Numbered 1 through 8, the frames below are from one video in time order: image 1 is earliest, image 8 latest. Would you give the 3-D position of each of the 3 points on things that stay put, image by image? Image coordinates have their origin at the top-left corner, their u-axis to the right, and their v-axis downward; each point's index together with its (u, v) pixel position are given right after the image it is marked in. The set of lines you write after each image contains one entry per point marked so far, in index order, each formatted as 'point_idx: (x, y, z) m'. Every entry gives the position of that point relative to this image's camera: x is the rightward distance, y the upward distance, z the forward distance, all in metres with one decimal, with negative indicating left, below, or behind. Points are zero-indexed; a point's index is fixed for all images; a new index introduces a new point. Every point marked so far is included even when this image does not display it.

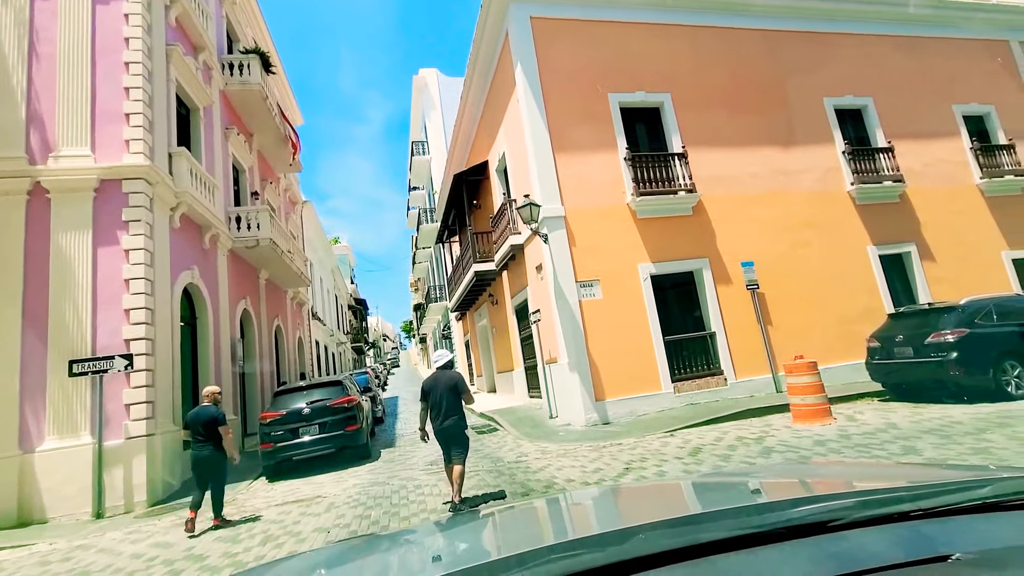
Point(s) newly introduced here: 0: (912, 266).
0: (+11.0, +0.6, +13.4) m
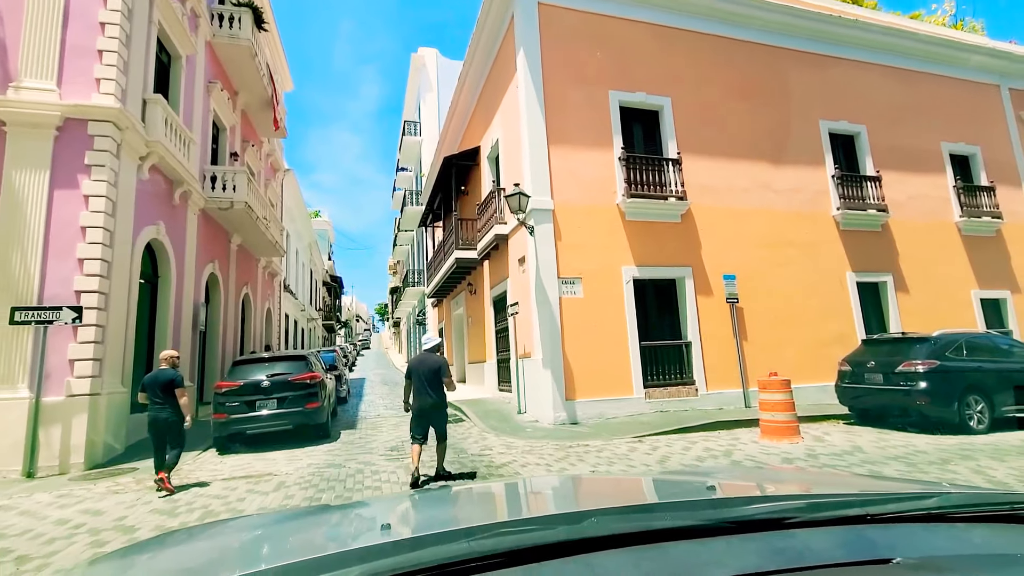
0: (+10.5, -0.2, +13.6) m
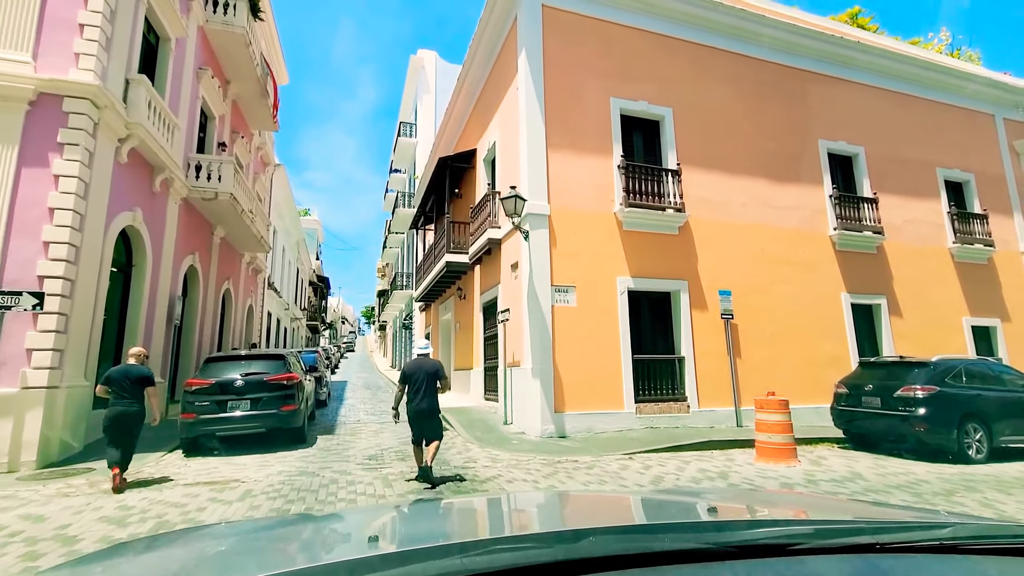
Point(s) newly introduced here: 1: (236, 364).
0: (+10.2, -0.8, +13.5) m
1: (-4.9, -1.3, +8.6) m
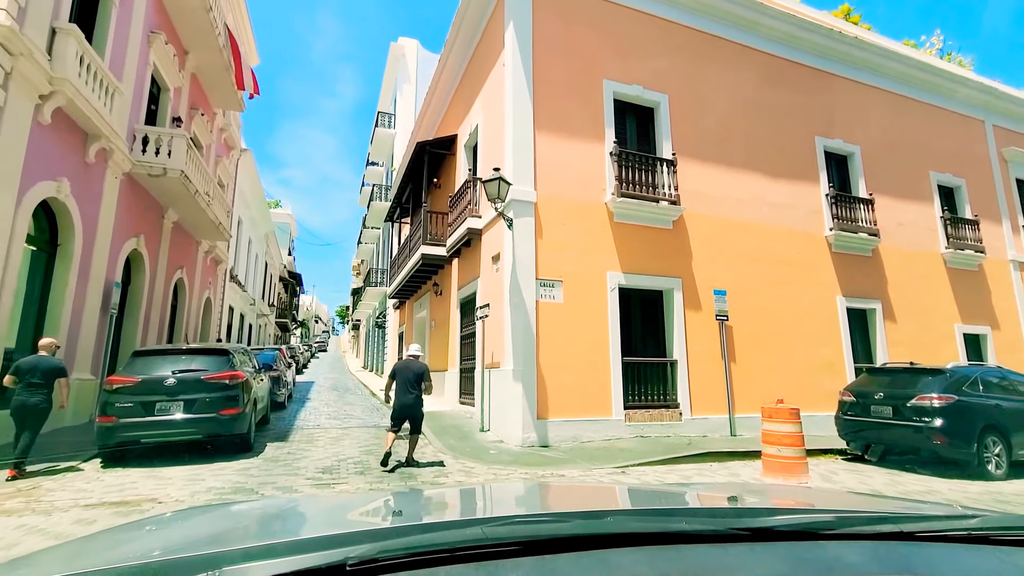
0: (+9.7, -0.9, +13.0) m
1: (-5.2, -1.1, +7.4) m
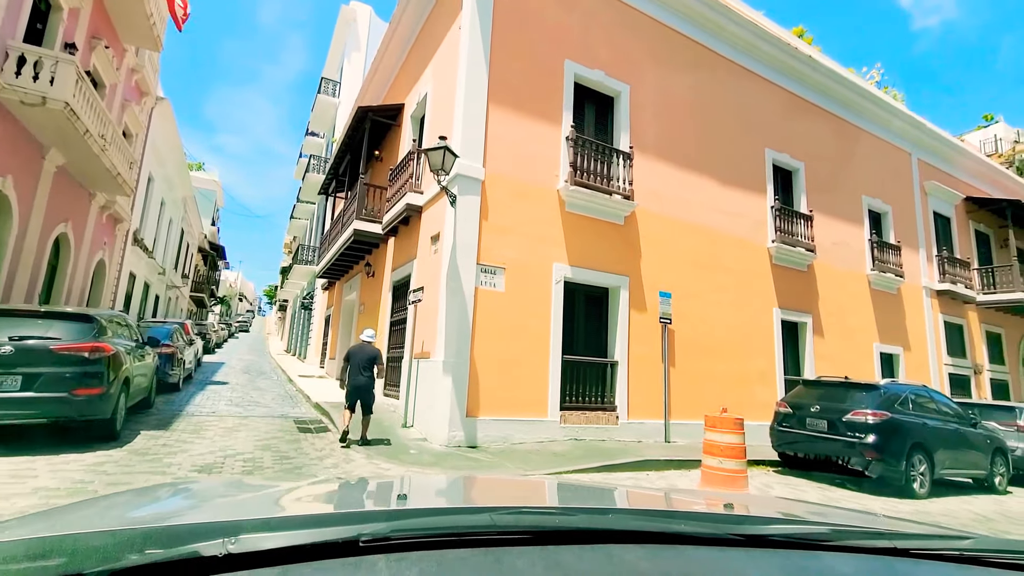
0: (+8.0, -1.3, +13.3) m
1: (-6.1, -0.4, +5.9) m
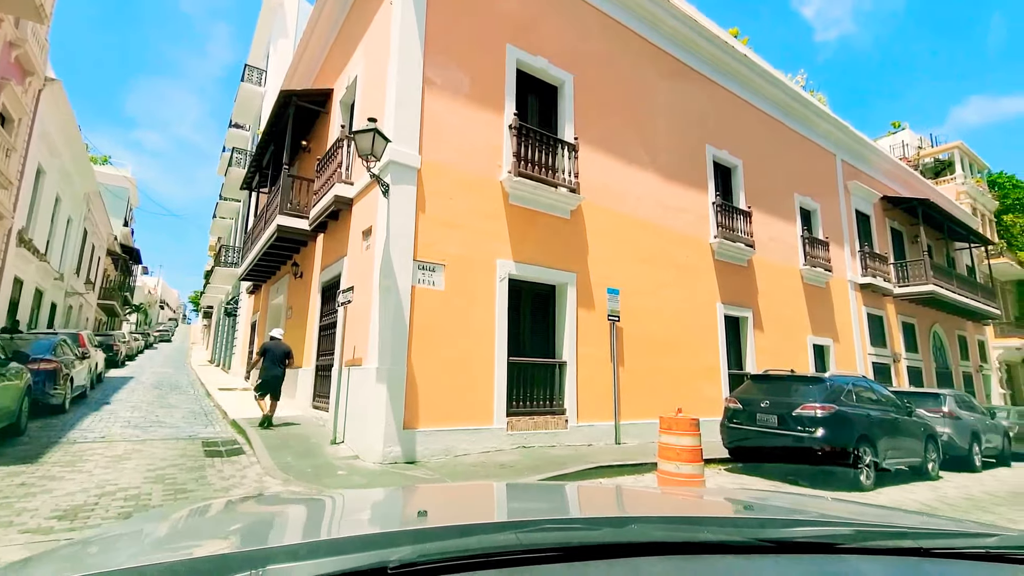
0: (+6.5, -1.2, +13.4) m
1: (-6.7, -0.5, +4.5) m
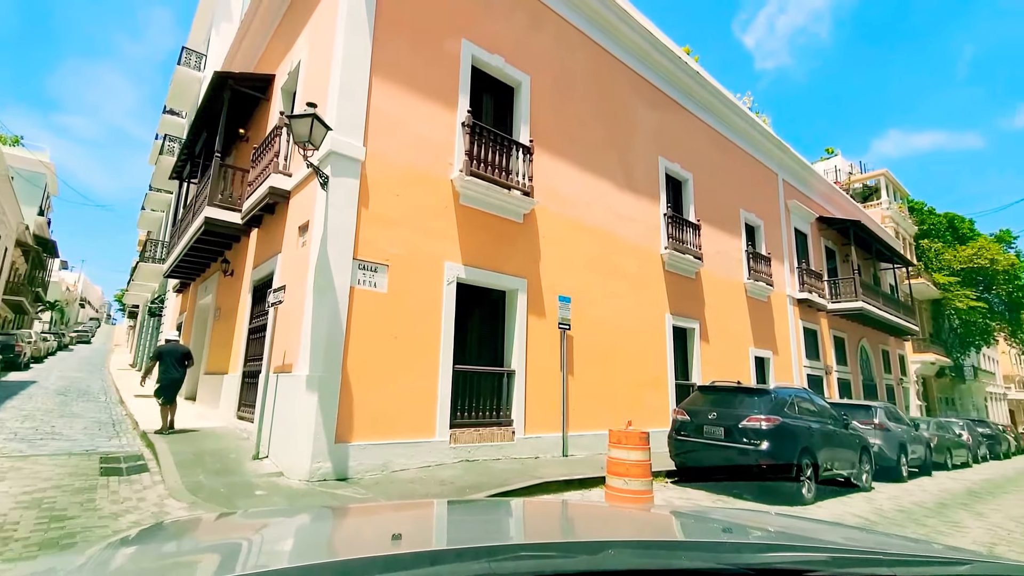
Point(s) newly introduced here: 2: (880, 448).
0: (+5.1, -1.5, +13.6) m
1: (-7.1, -0.3, +3.5) m
2: (+7.7, -3.3, +10.1) m
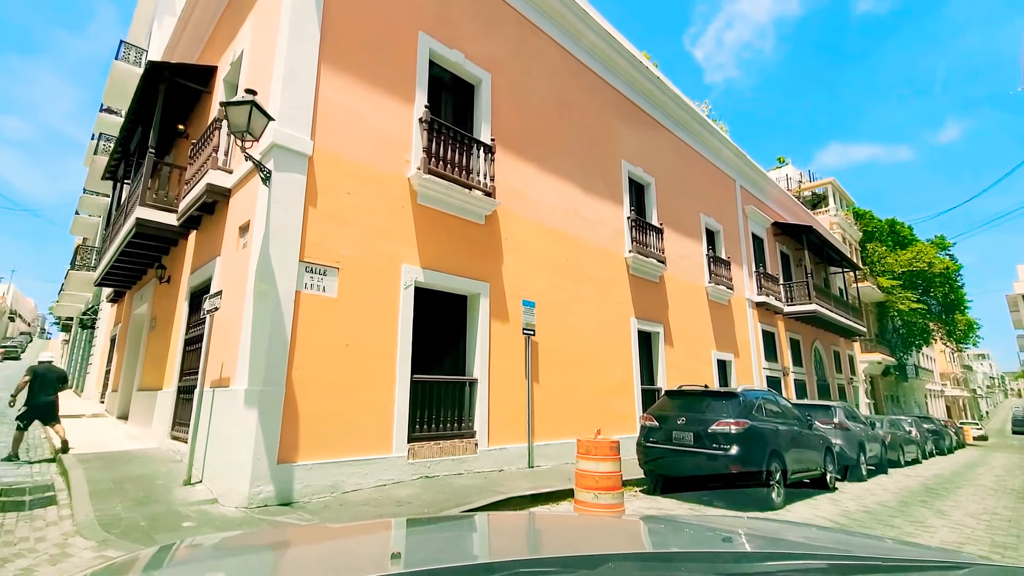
0: (+4.0, -1.6, +13.5) m
1: (-7.4, -0.3, +2.5) m
2: (+6.9, -3.4, +10.2) m
